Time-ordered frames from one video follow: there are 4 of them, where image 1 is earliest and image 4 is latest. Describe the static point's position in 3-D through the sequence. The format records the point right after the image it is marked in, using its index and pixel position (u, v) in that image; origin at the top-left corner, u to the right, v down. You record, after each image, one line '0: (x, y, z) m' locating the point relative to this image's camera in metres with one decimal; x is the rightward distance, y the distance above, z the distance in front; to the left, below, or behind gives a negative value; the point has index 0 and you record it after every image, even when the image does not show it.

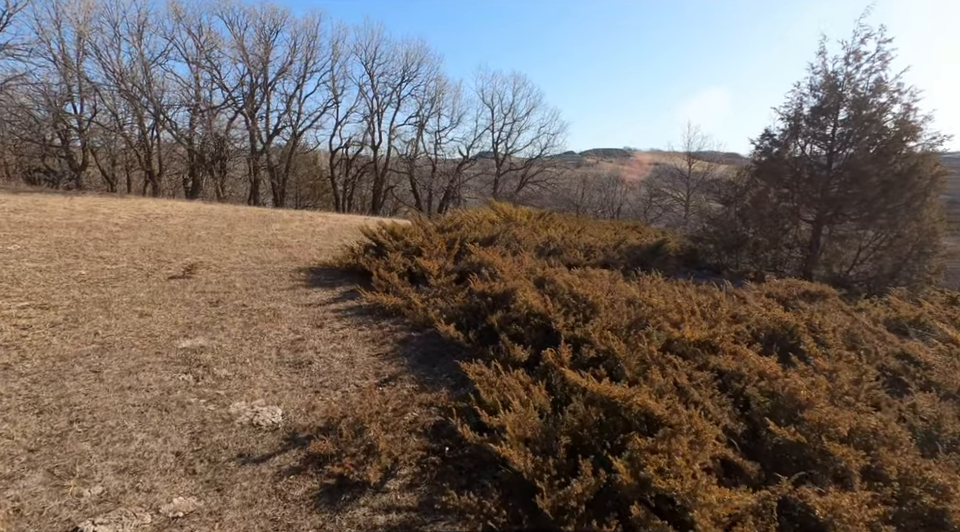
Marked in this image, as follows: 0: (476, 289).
0: (0.0, -0.3, +5.4) m
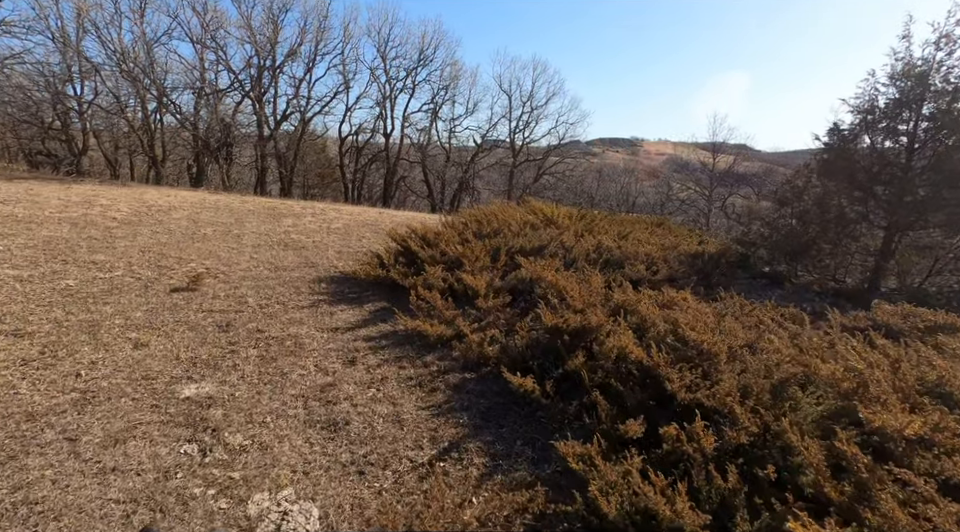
0: (+0.6, -0.5, +4.4) m
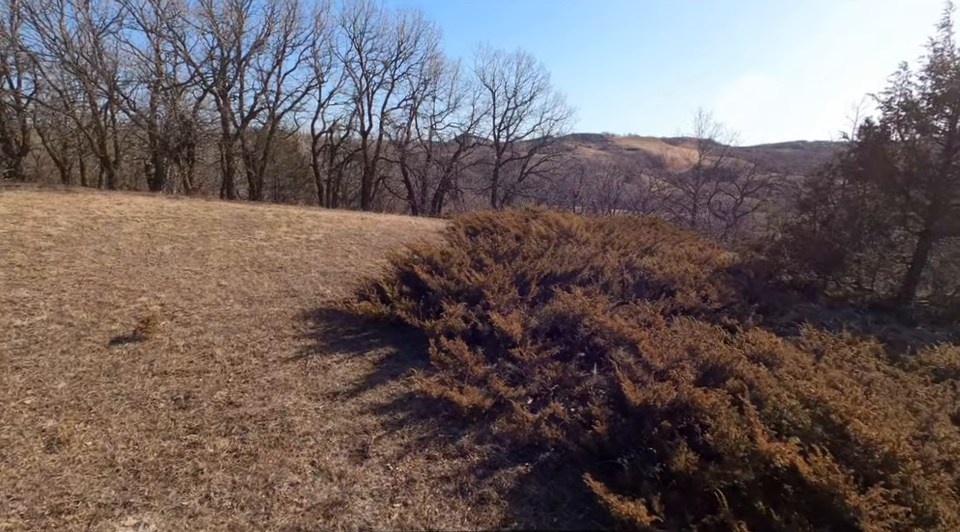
0: (+1.0, -0.9, +3.2) m
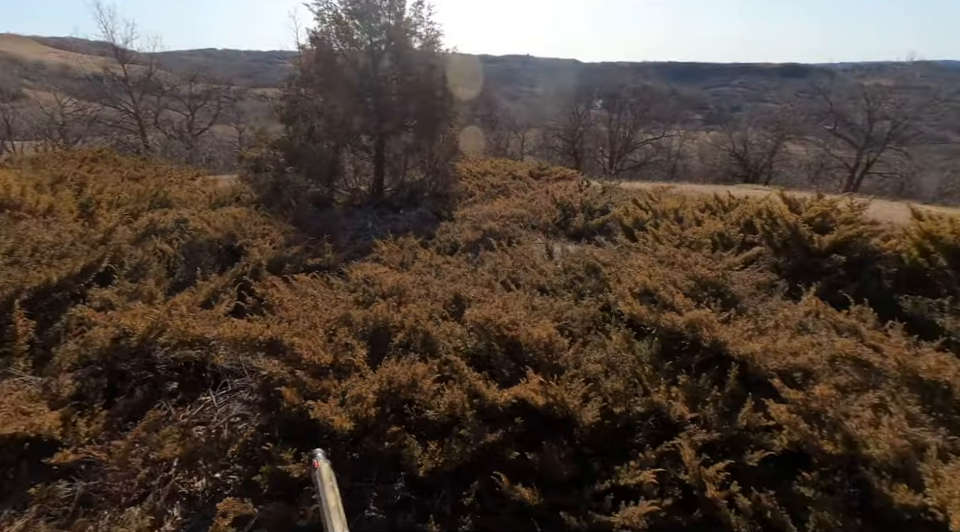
0: (-0.6, -0.8, +2.3) m
